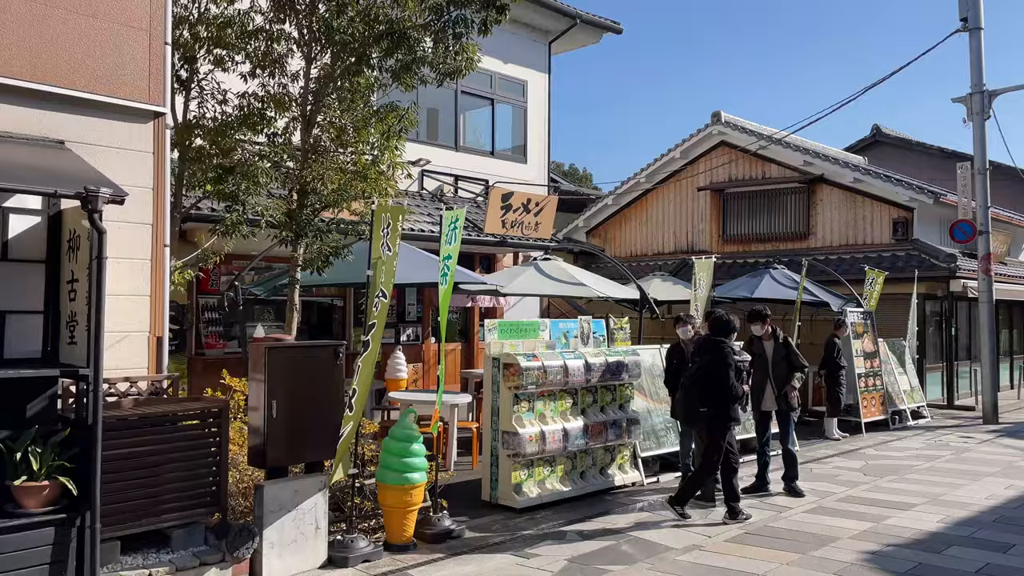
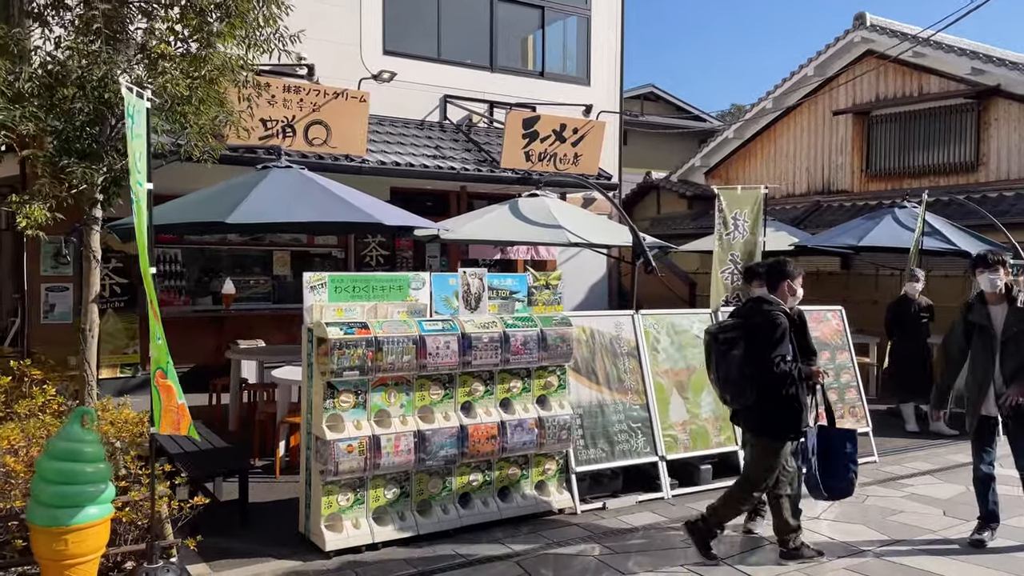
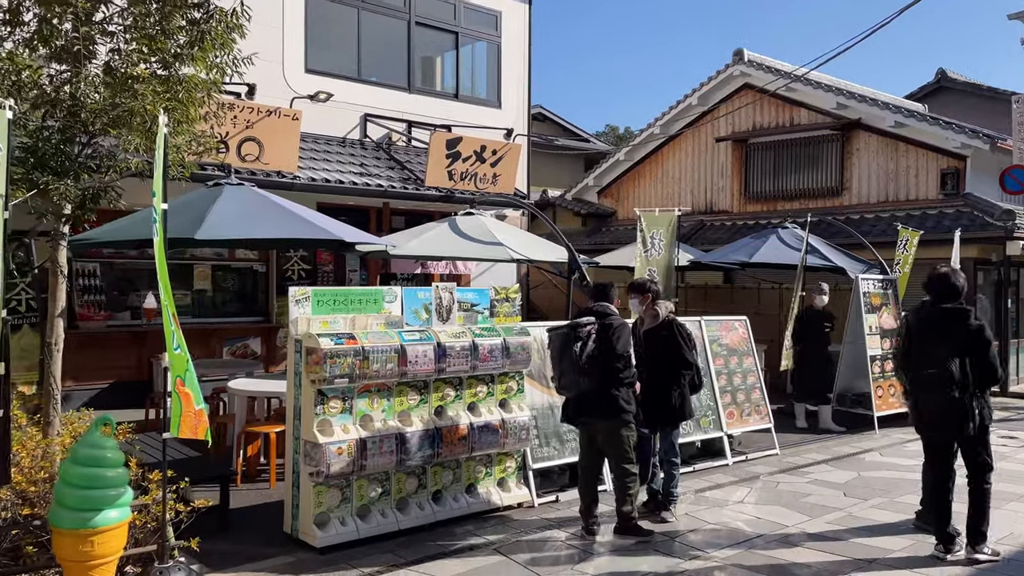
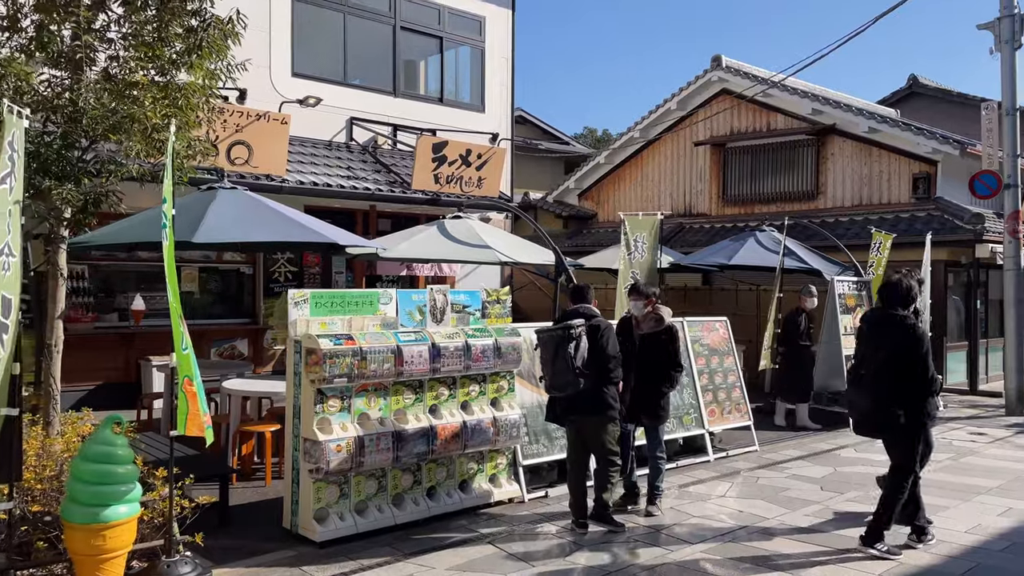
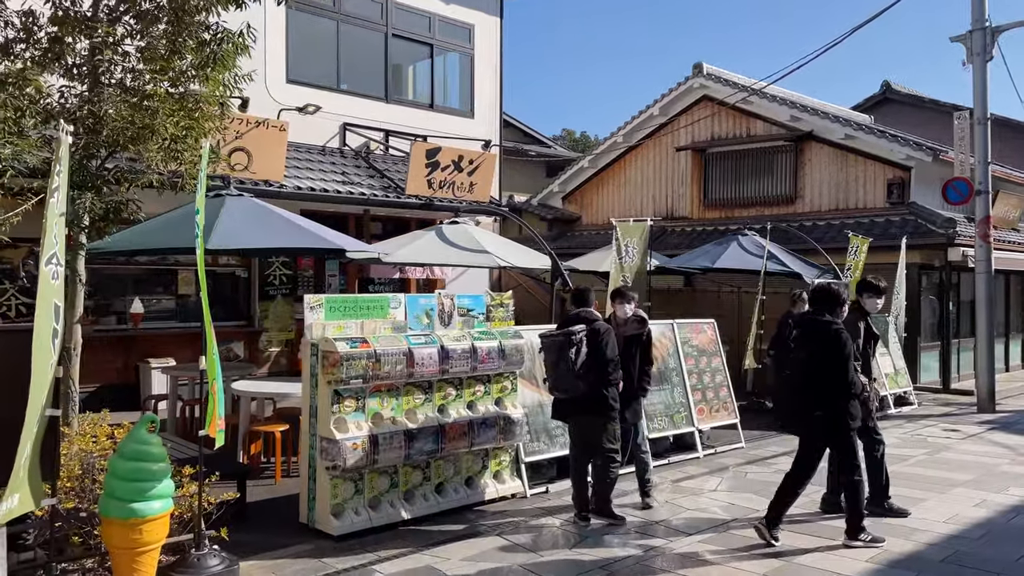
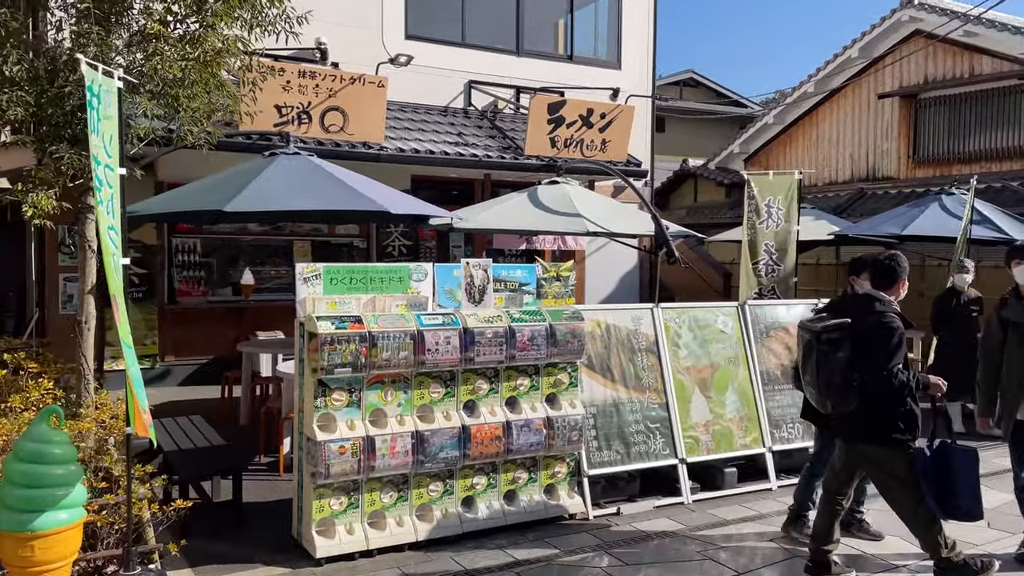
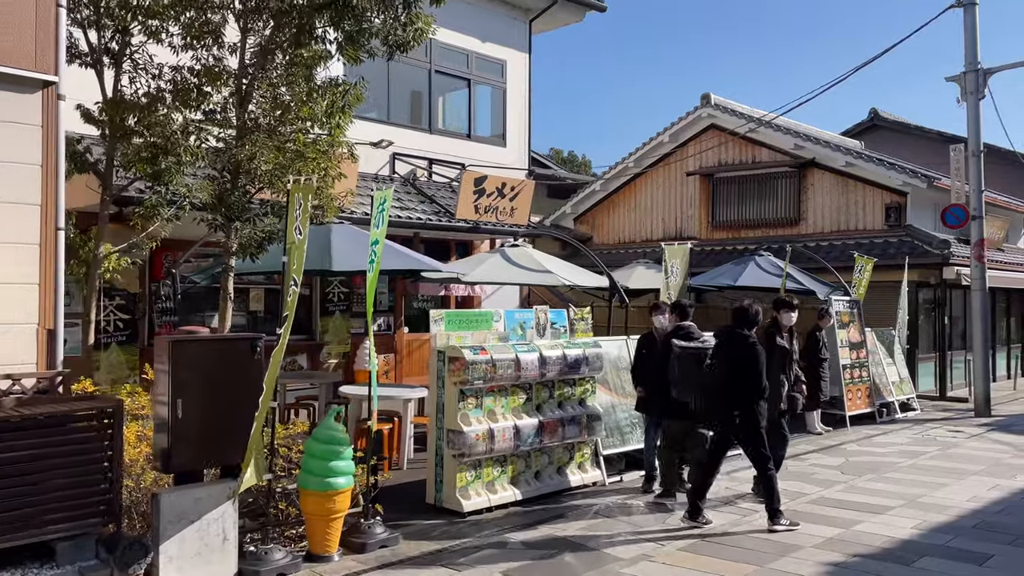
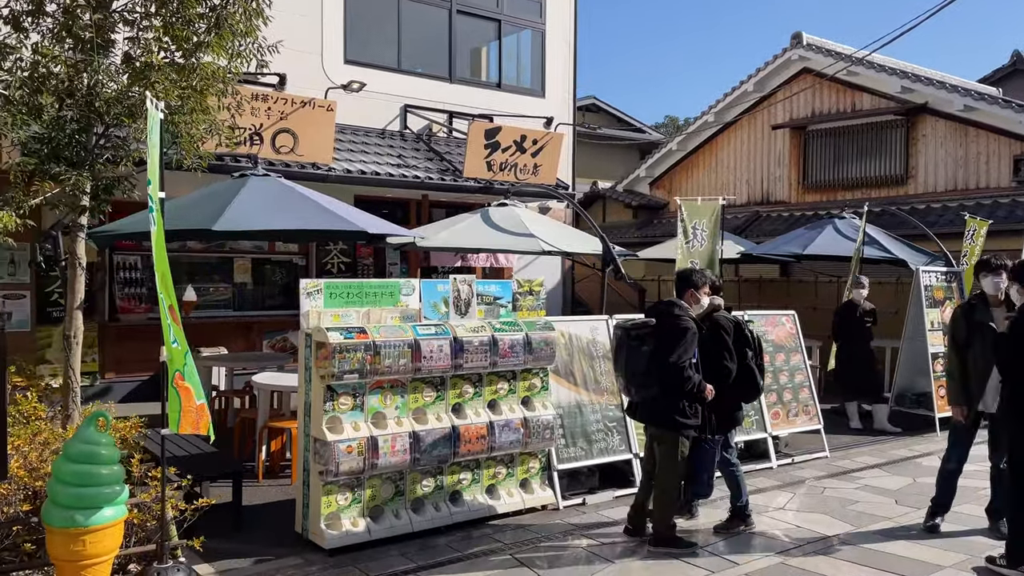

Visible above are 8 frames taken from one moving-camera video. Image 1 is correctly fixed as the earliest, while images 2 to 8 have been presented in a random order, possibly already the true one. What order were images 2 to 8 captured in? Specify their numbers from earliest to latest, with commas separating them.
7, 5, 4, 3, 8, 2, 6
